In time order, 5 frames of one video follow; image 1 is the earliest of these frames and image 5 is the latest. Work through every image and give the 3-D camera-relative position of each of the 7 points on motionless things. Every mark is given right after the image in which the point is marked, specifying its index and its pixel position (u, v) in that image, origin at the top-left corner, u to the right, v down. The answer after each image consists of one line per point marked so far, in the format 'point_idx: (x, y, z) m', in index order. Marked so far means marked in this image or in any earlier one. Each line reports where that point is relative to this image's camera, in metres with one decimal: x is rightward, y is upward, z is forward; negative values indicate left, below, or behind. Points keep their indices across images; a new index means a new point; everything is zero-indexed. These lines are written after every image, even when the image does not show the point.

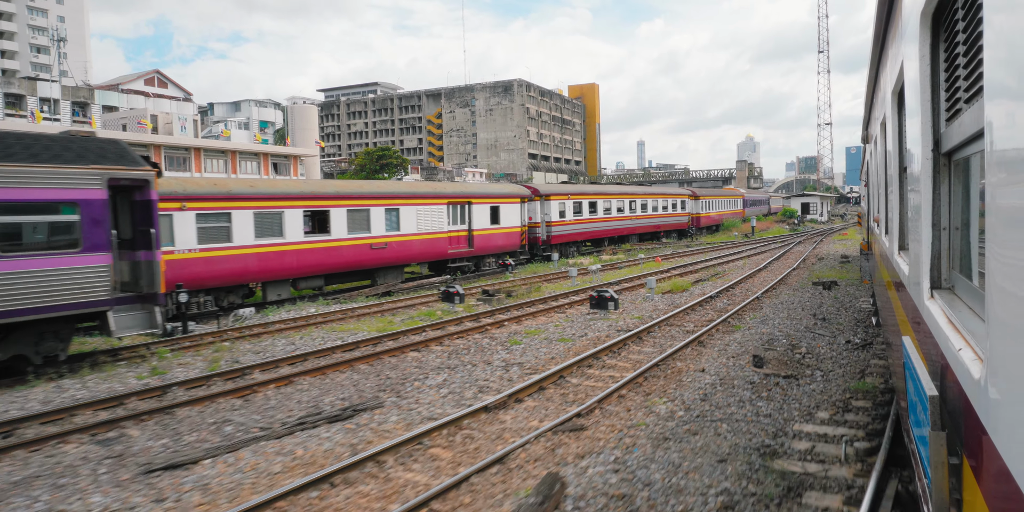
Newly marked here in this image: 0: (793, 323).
0: (+3.7, -0.9, +8.4) m
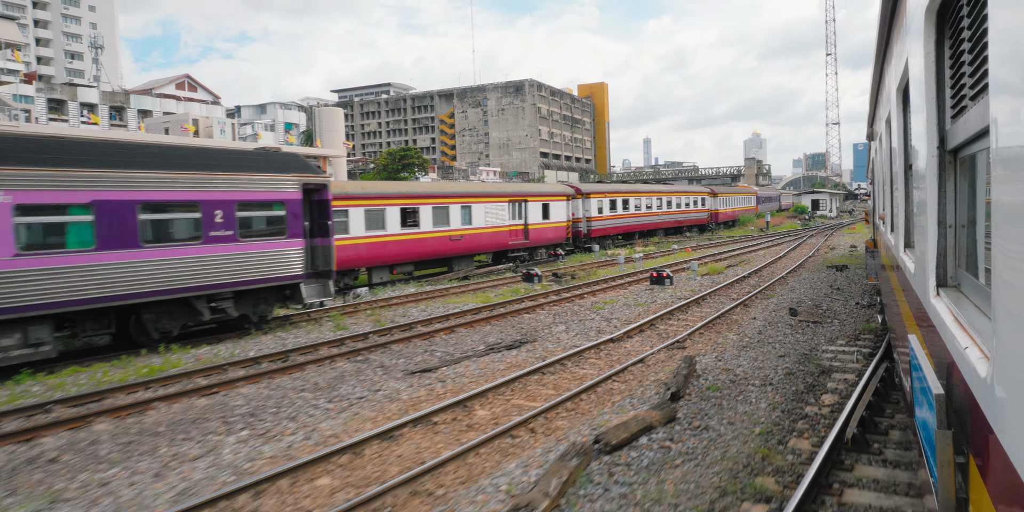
0: (+5.2, -0.6, +10.8) m
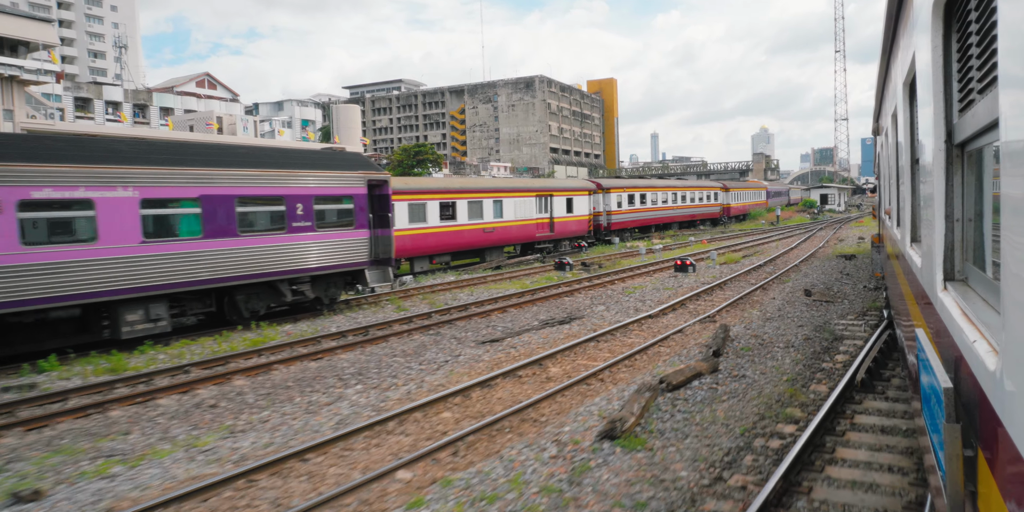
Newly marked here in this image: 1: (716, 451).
0: (+6.0, -0.4, +11.9) m
1: (+1.4, -1.3, +4.3) m
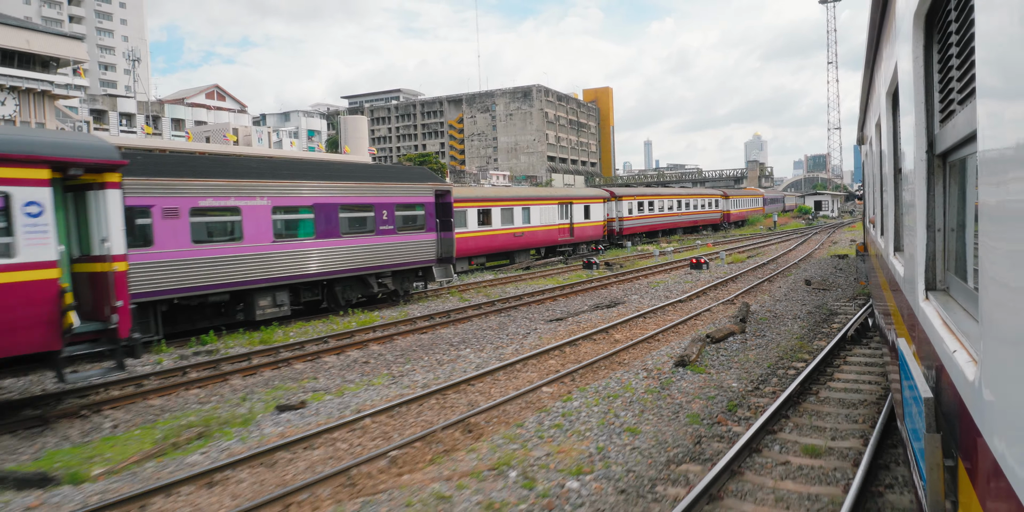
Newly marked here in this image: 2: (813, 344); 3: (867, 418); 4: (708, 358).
0: (+6.9, -0.3, +14.1) m
1: (+2.4, -1.2, +6.4) m
2: (+3.6, -1.1, +7.6) m
3: (+2.9, -1.3, +5.2) m
4: (+2.1, -1.1, +6.9) m
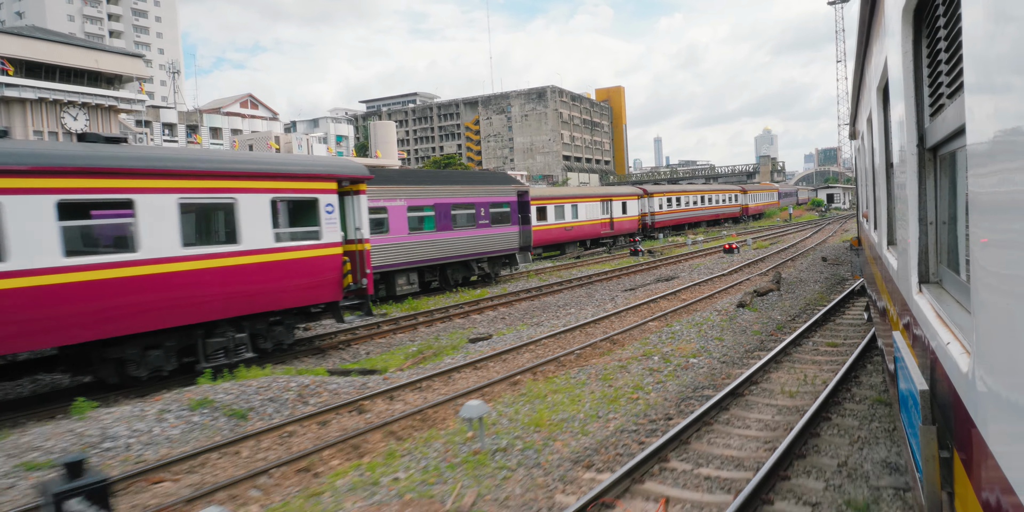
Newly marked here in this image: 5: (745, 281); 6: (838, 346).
0: (+8.7, +0.1, +17.0) m
1: (+4.1, -0.8, +9.4) m
2: (+5.3, -0.7, +10.5) m
3: (+4.6, -1.0, +8.2) m
4: (+3.8, -0.8, +9.9) m
5: (+4.6, -0.5, +12.4) m
6: (+3.9, -1.1, +7.5) m
